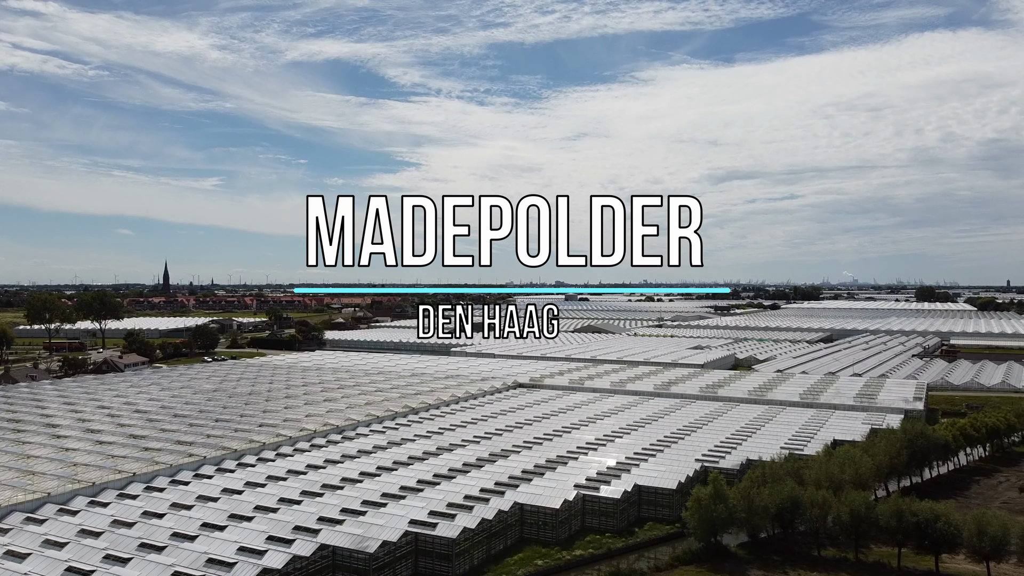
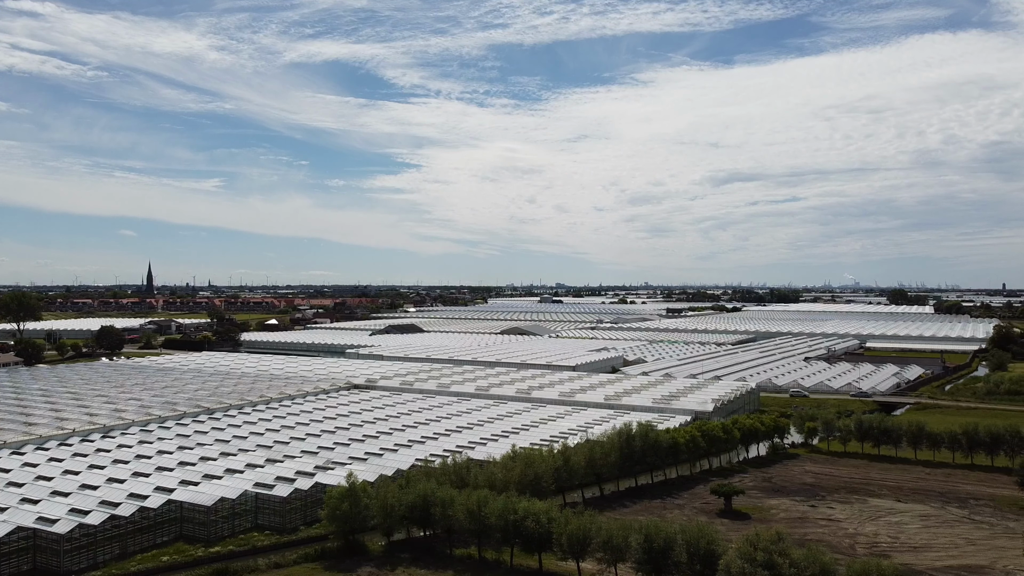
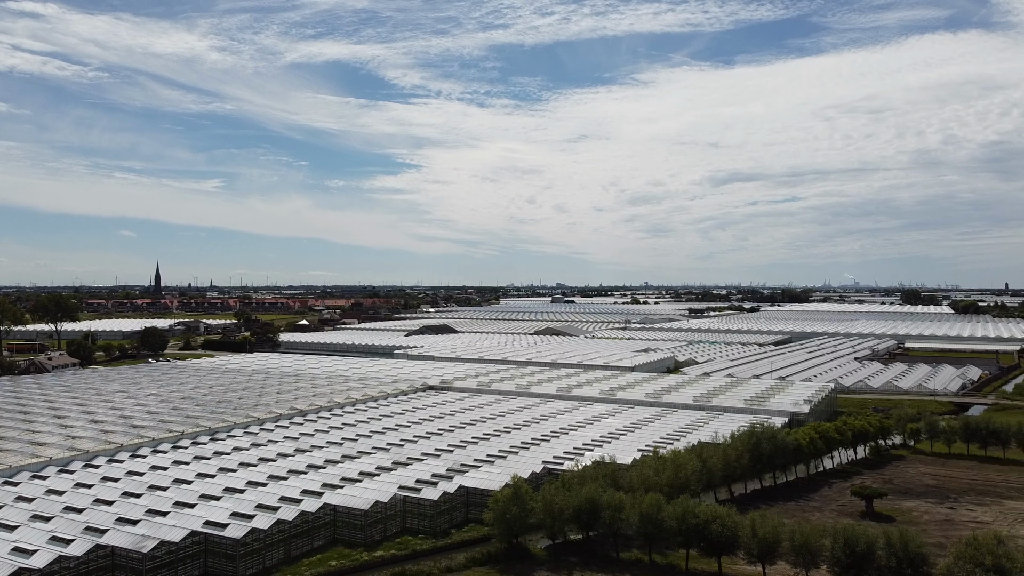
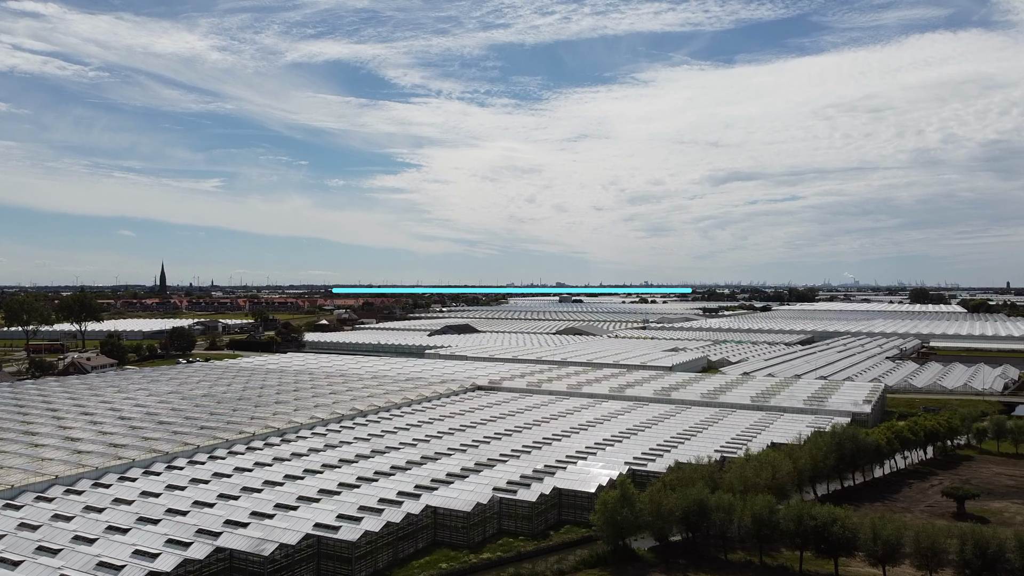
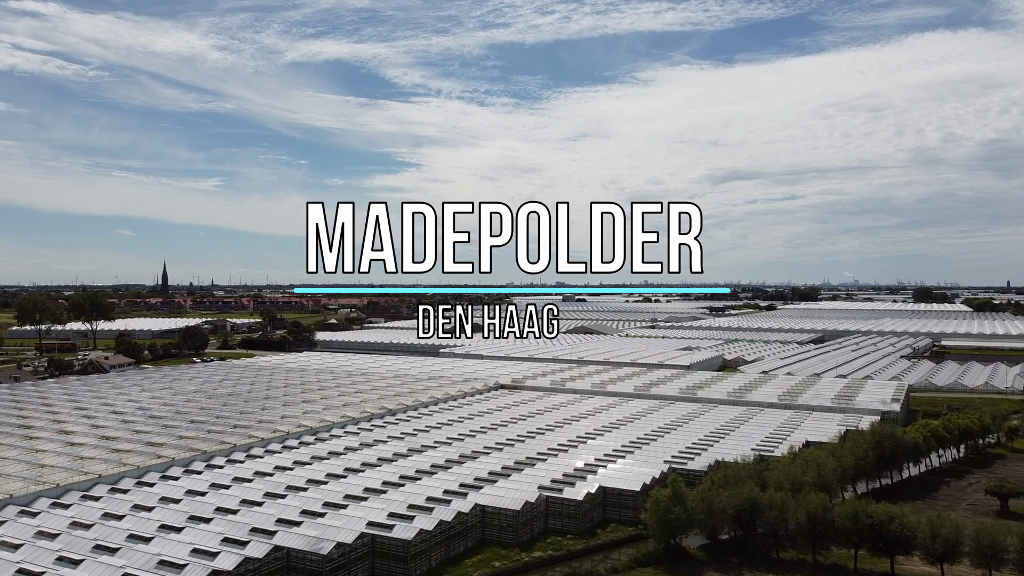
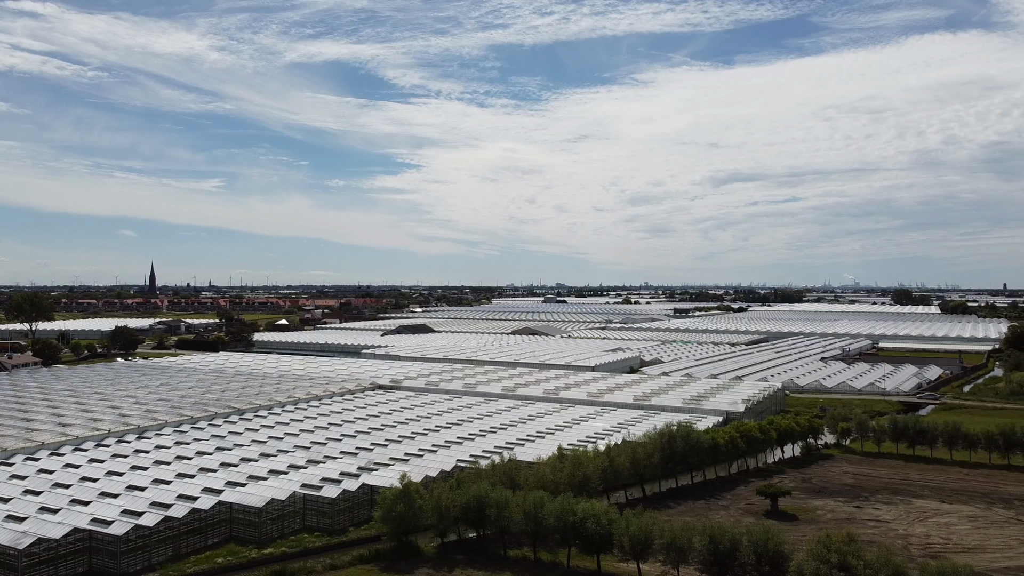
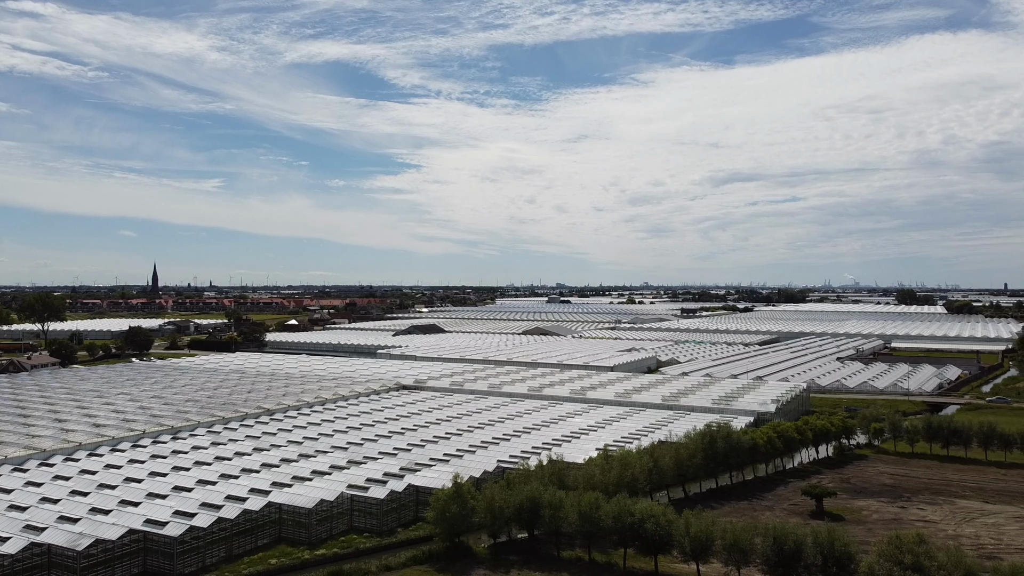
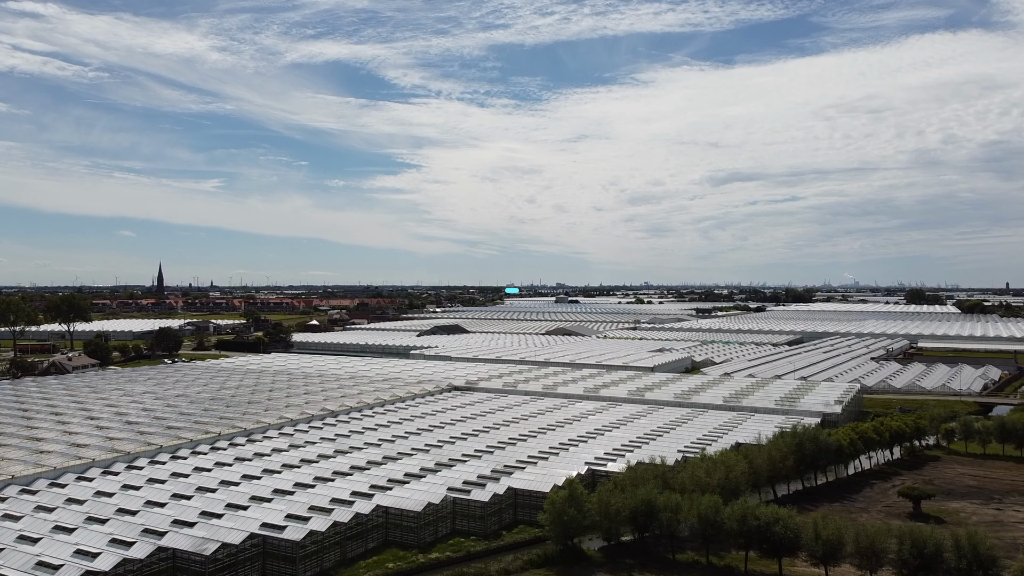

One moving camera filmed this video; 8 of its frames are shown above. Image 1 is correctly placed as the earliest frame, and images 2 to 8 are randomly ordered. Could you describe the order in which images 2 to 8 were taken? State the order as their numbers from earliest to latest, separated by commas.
5, 4, 8, 3, 7, 6, 2
